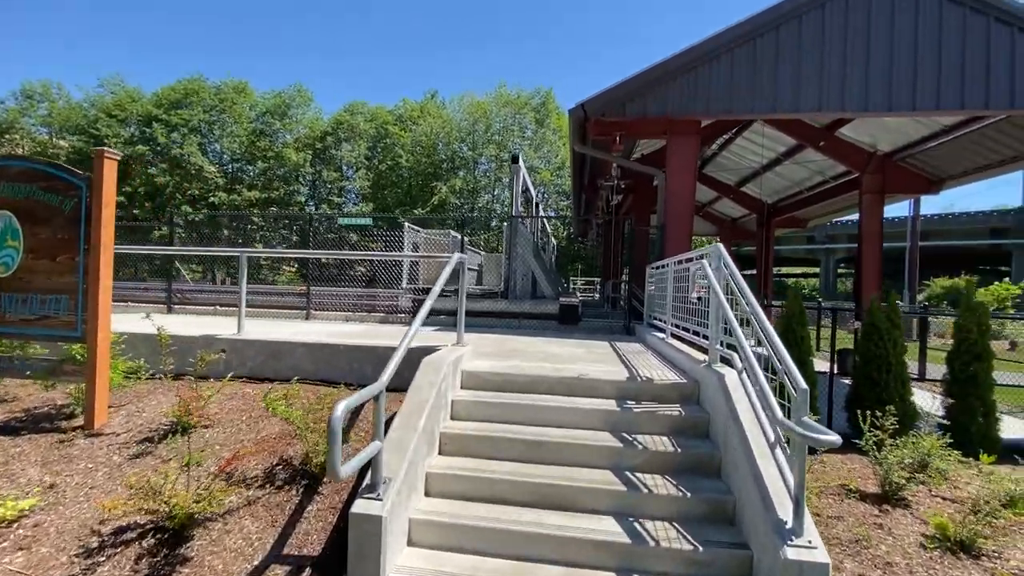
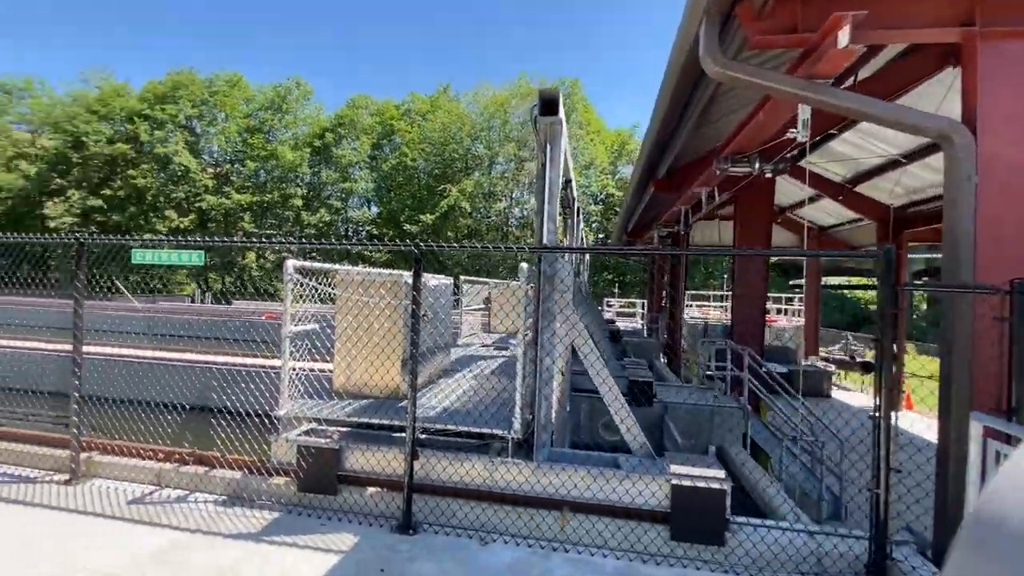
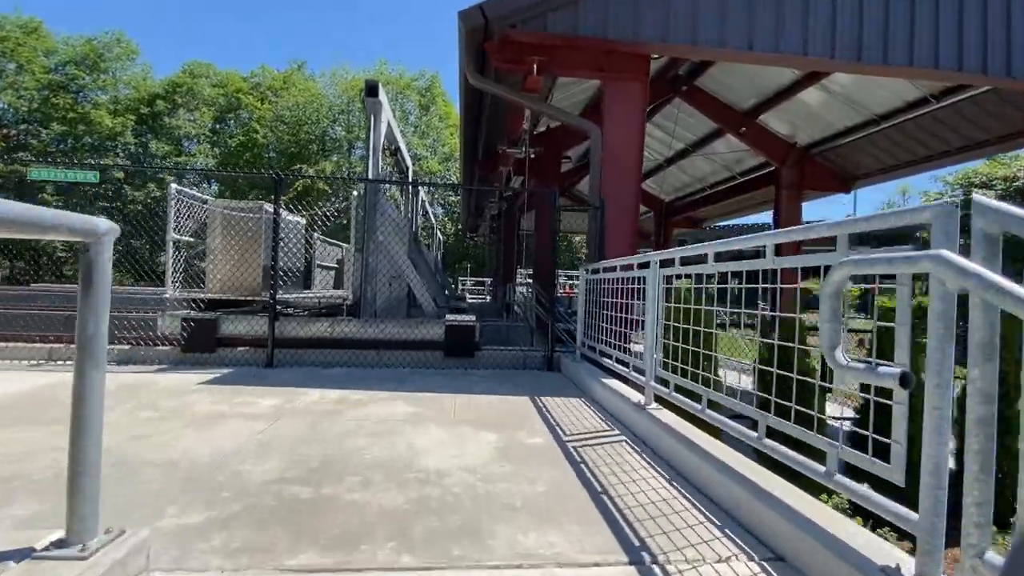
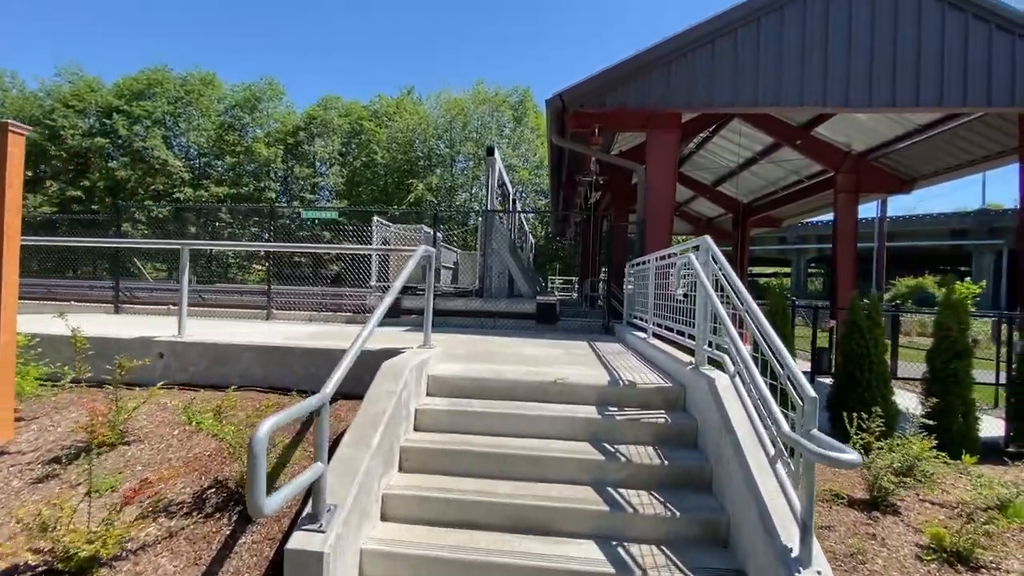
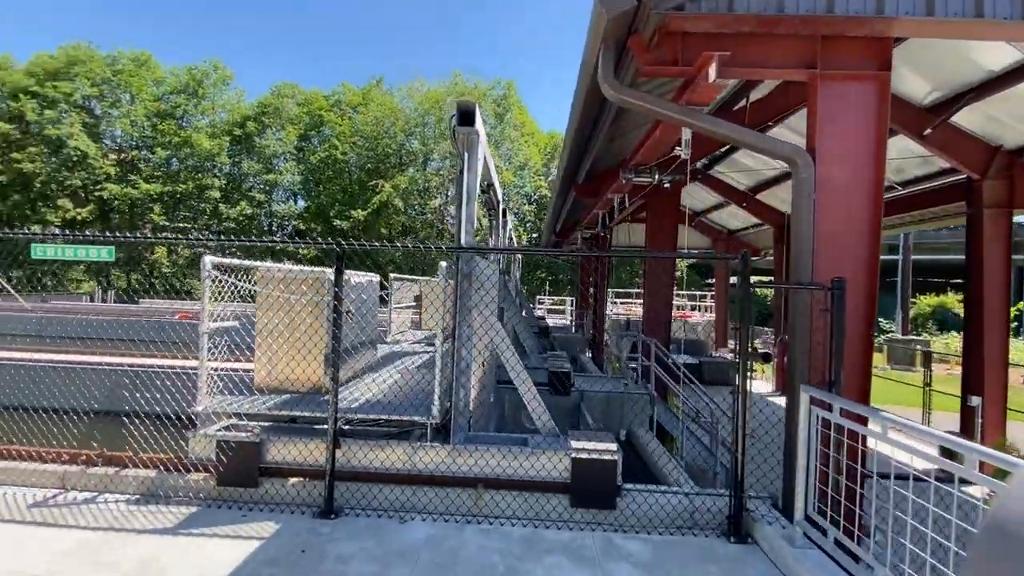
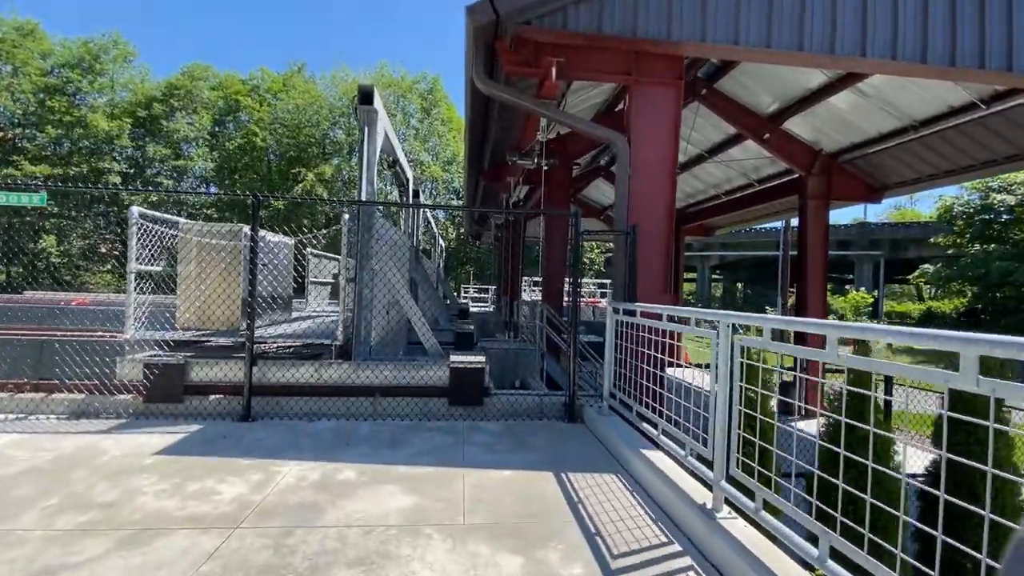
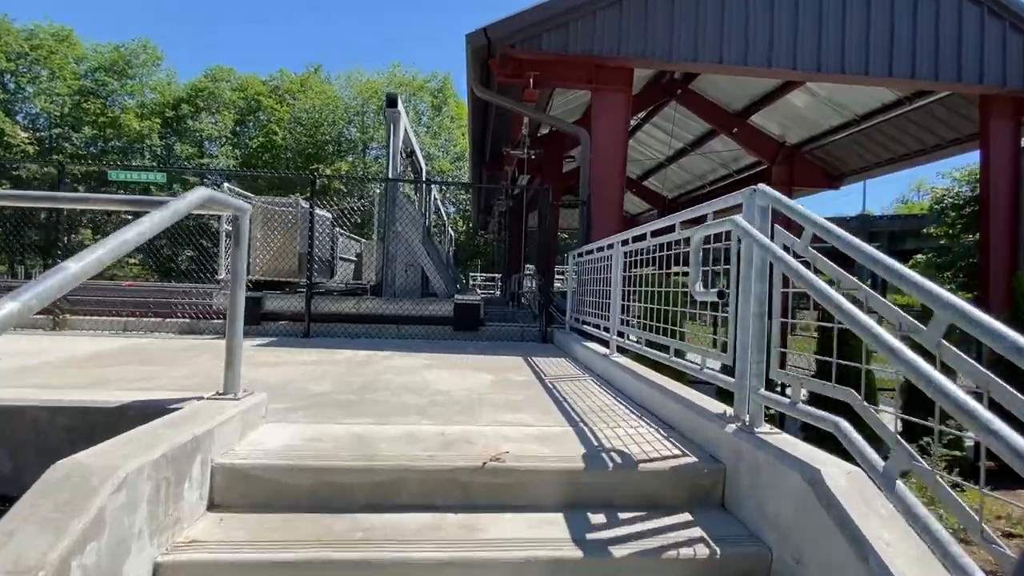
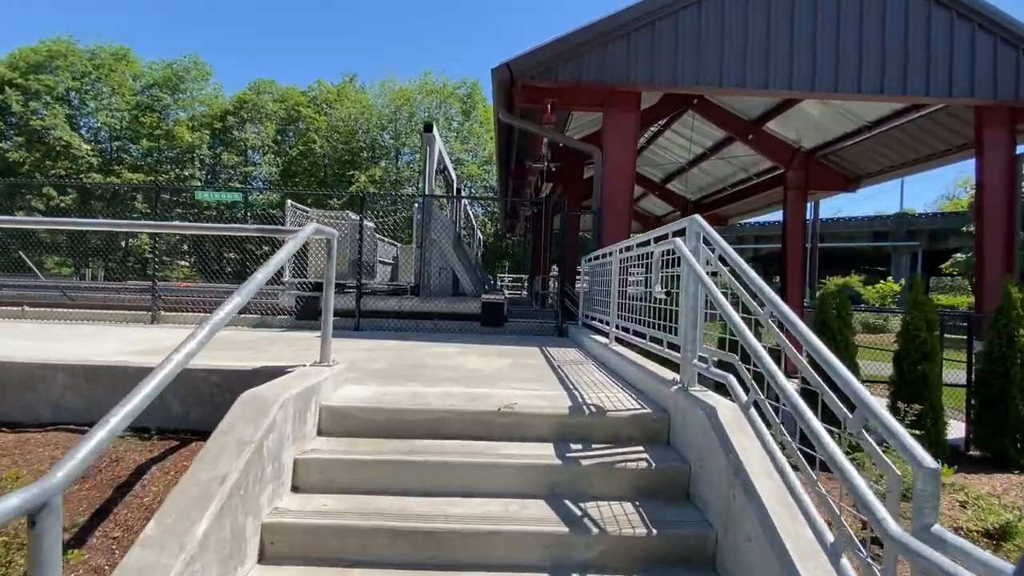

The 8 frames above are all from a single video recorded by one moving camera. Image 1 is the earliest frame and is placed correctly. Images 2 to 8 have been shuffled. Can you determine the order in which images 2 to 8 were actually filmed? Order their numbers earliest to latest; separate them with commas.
4, 8, 7, 3, 6, 5, 2
